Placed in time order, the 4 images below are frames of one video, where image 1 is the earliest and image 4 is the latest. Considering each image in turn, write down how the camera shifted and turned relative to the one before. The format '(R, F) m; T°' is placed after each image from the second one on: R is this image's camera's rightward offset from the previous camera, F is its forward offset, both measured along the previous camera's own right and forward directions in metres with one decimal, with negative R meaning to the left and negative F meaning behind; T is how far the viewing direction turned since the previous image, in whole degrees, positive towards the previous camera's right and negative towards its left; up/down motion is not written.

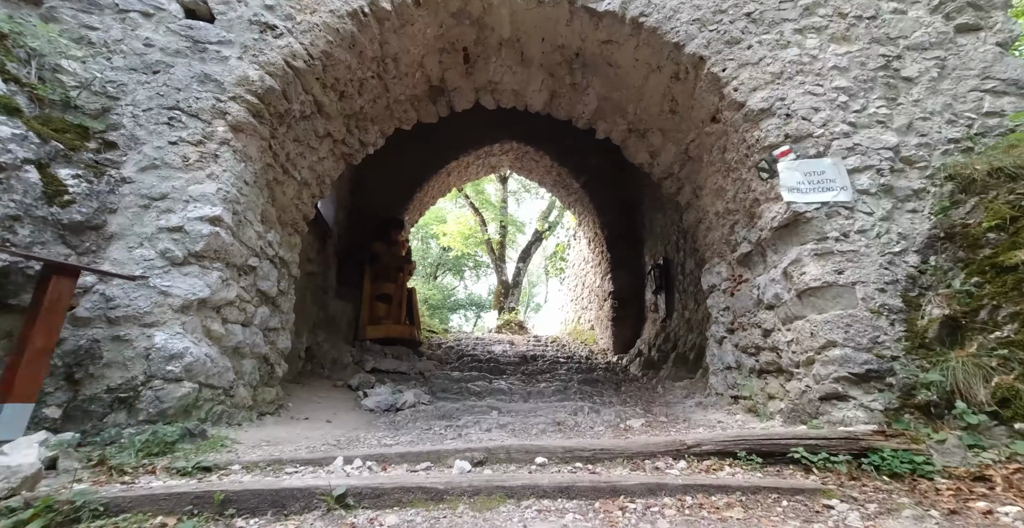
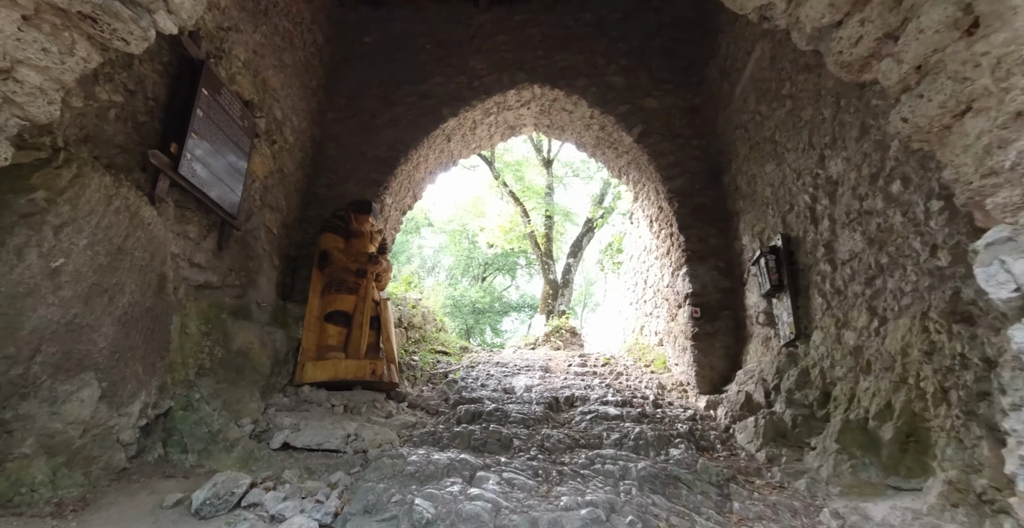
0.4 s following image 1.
(+0.3, +1.5) m; -8°
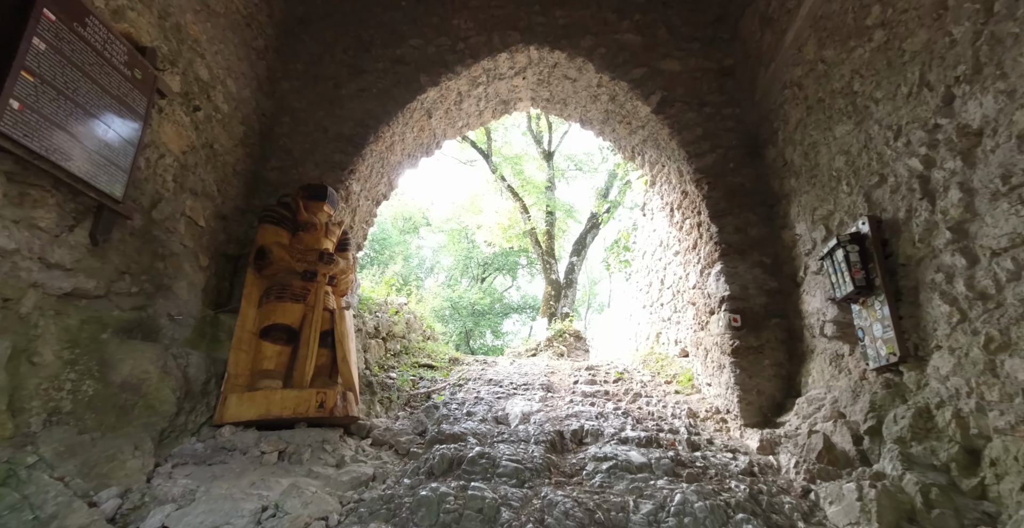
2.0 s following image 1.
(+0.1, +0.6) m; 0°
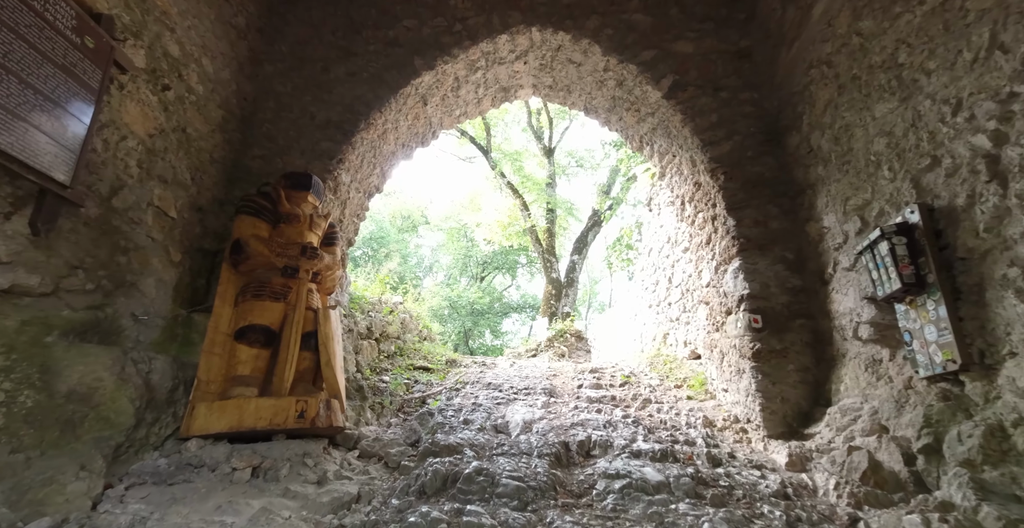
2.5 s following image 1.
(0.0, +0.2) m; 0°
